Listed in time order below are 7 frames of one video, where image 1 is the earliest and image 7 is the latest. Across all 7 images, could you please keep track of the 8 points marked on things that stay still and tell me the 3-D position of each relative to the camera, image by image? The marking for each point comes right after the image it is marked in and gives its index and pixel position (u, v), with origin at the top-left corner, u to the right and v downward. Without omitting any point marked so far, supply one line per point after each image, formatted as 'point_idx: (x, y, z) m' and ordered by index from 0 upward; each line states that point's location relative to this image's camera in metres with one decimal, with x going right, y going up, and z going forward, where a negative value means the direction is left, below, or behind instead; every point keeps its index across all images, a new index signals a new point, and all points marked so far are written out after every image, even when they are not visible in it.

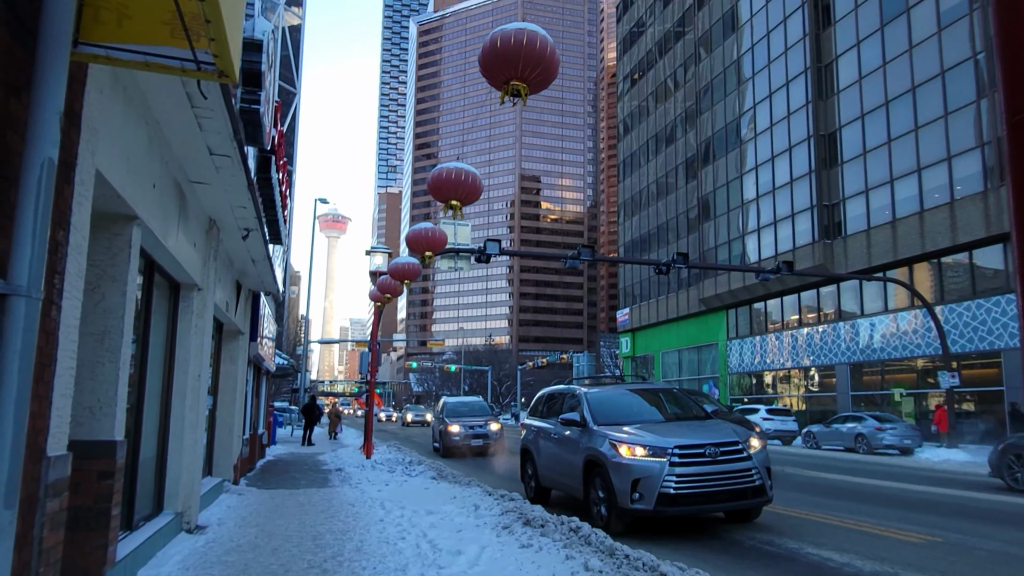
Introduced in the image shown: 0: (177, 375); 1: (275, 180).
0: (-3.4, -0.9, +7.5) m
1: (-2.6, +1.2, +8.1) m
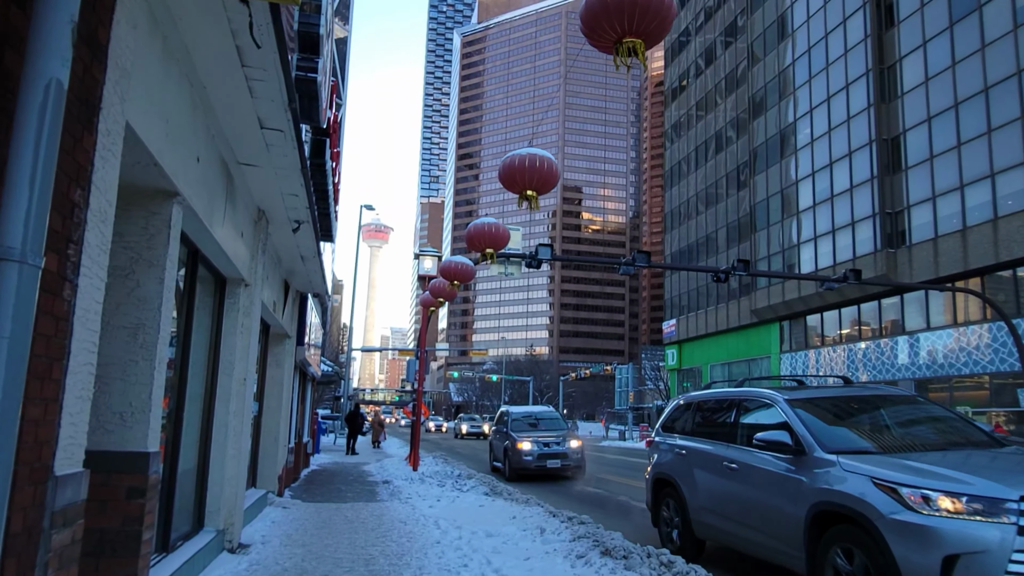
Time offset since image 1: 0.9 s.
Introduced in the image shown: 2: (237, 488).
0: (-2.7, -0.8, +6.8) m
1: (-1.8, +1.2, +7.5) m
2: (-2.6, -1.9, +7.1) m
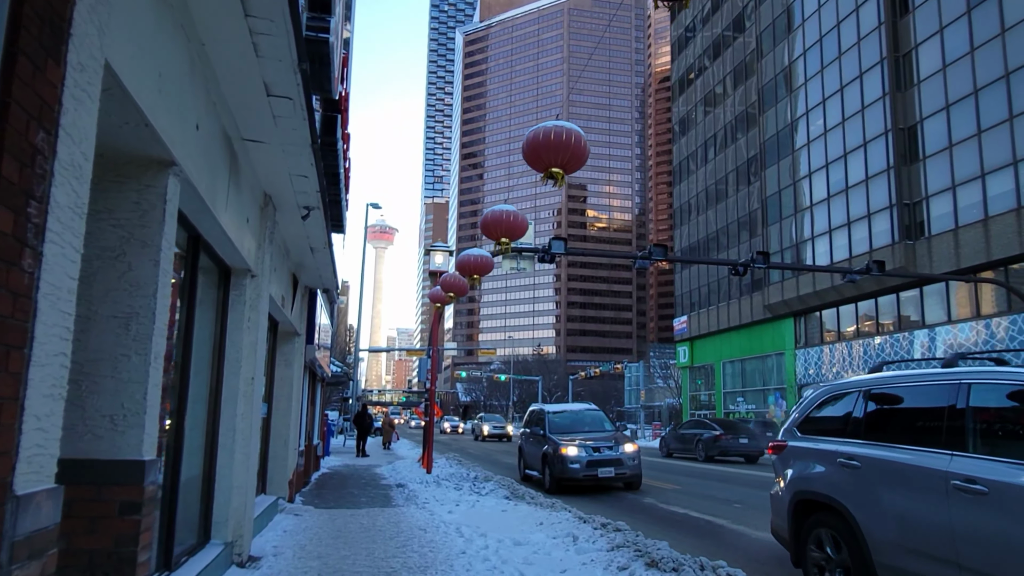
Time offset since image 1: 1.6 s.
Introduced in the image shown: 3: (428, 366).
0: (-2.4, -0.7, +6.3) m
1: (-1.6, +1.3, +6.9) m
2: (-2.3, -1.8, +6.6) m
3: (-2.2, -2.0, +19.6) m
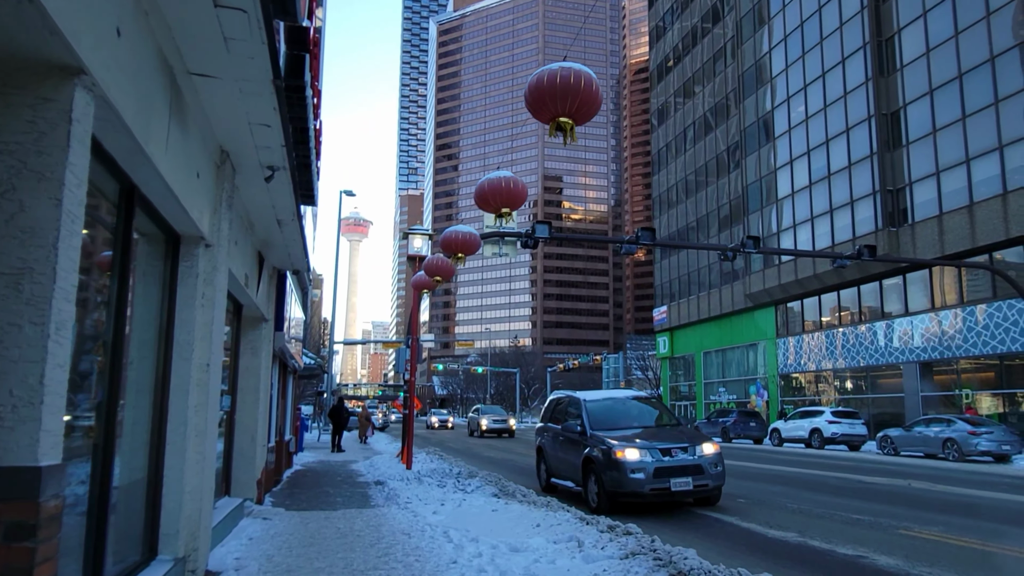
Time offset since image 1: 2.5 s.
0: (-2.4, -0.5, +5.3) m
1: (-1.6, +1.5, +6.0) m
2: (-2.3, -1.6, +5.6) m
3: (-2.6, -1.7, +18.6) m
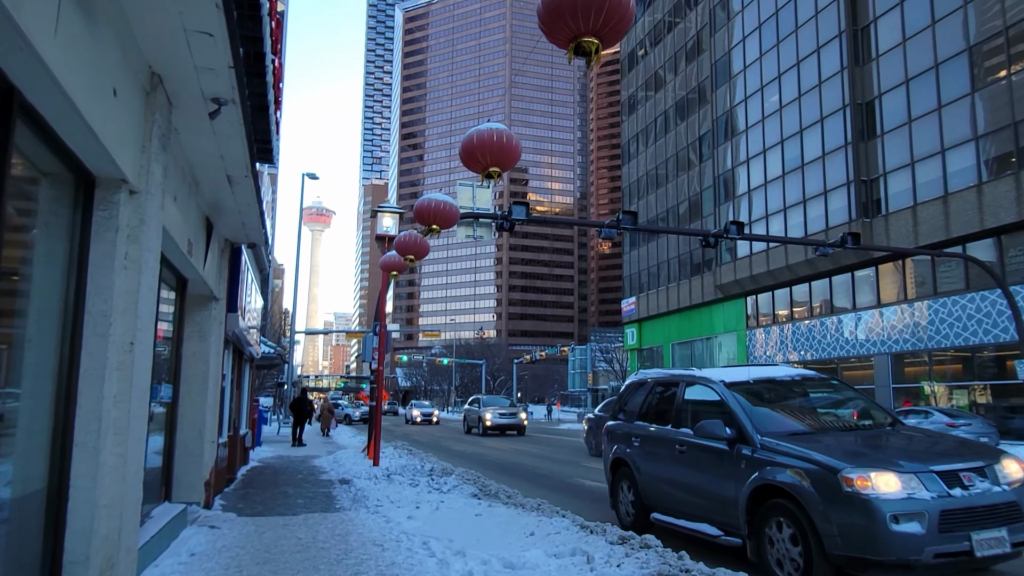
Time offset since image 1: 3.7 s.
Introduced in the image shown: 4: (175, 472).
0: (-2.4, -0.3, +4.1) m
1: (-1.6, +1.8, +4.8) m
2: (-2.3, -1.4, +4.4) m
3: (-3.2, -1.3, +17.4) m
4: (-3.6, -2.0, +8.0) m
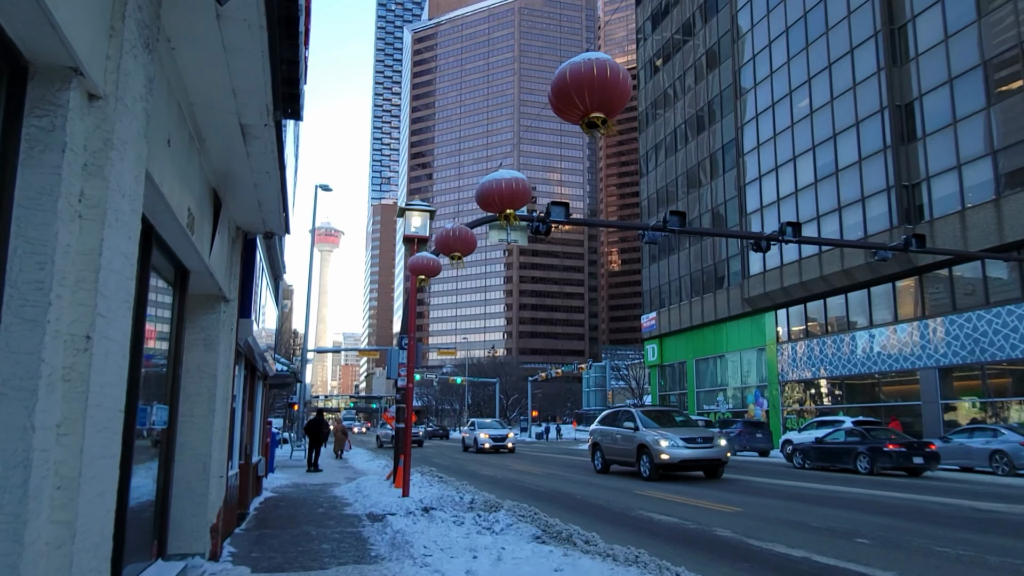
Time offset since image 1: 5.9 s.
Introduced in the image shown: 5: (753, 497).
0: (-1.7, -0.1, +2.5) m
1: (-0.9, +1.9, +3.2) m
2: (-1.6, -1.2, +2.8) m
3: (-2.4, -1.5, +15.7) m
4: (-2.9, -2.0, +6.4) m
5: (+3.9, -3.3, +11.9) m
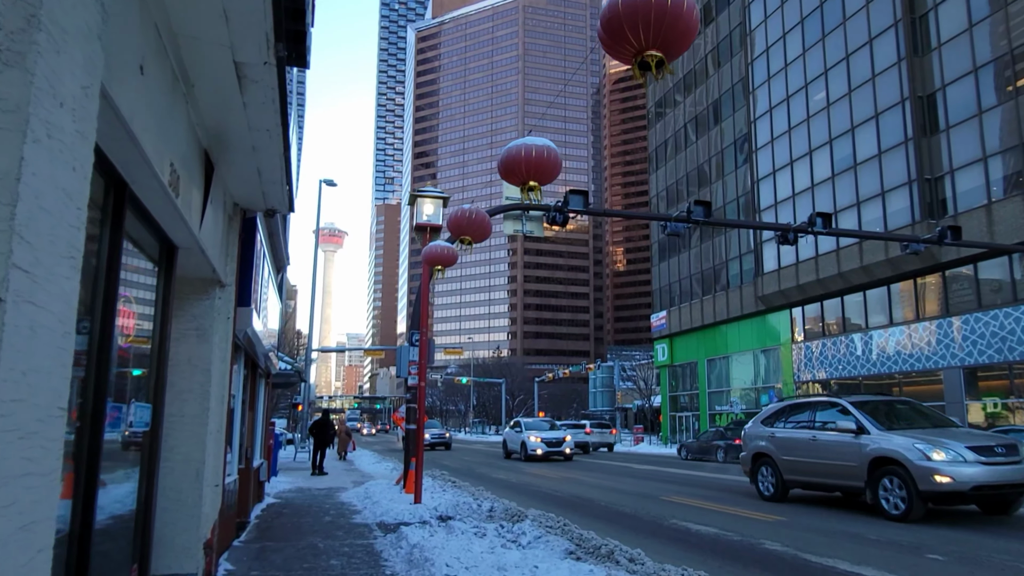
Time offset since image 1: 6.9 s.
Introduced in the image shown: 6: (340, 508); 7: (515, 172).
0: (-1.4, 0.0, +1.6) m
1: (-0.6, +2.1, +2.3) m
2: (-1.3, -1.1, +1.9) m
3: (-2.1, -1.4, +14.9) m
4: (-2.6, -1.8, +5.5) m
5: (+4.2, -3.2, +11.1) m
6: (-2.6, -3.5, +11.7) m
7: (-0.2, +1.1, +8.4) m
